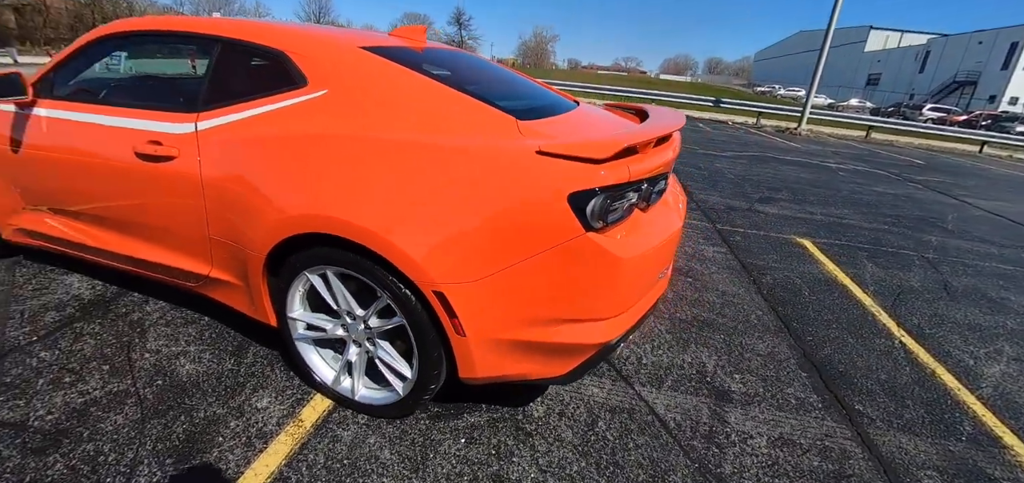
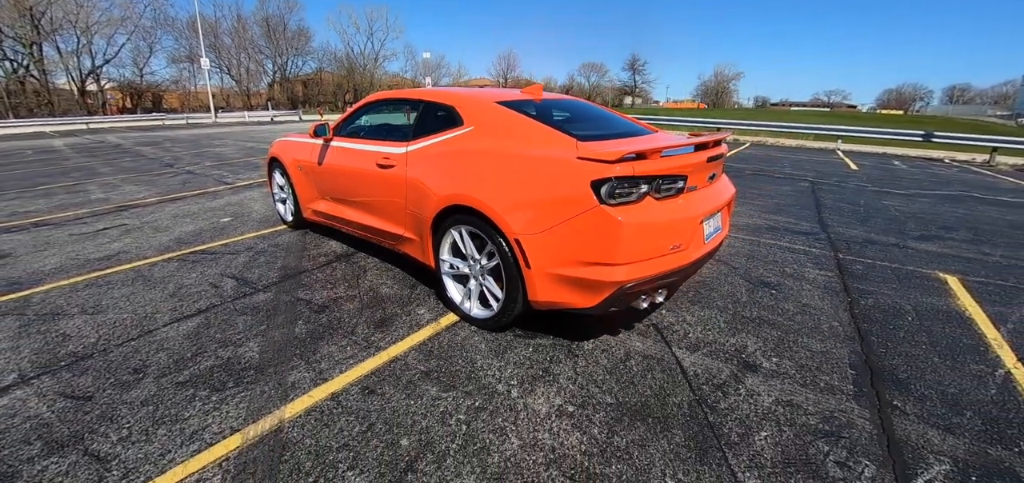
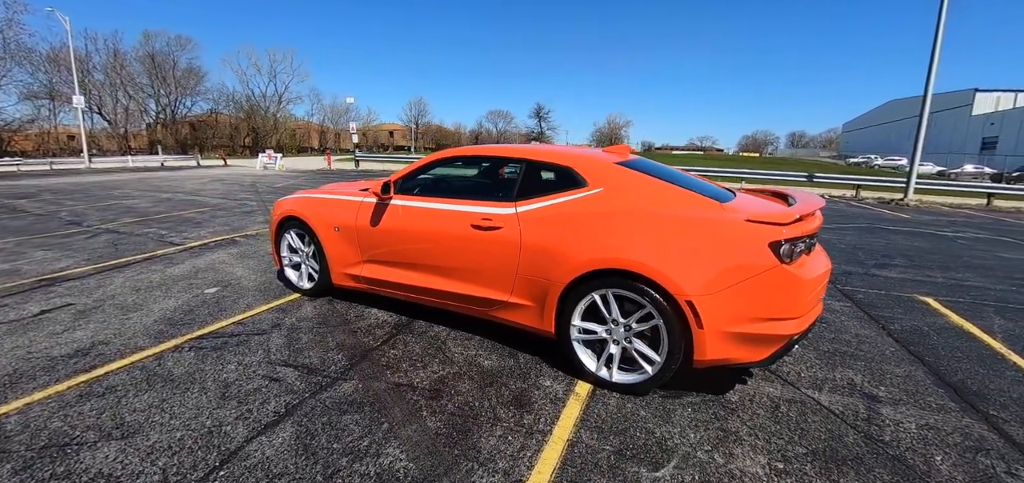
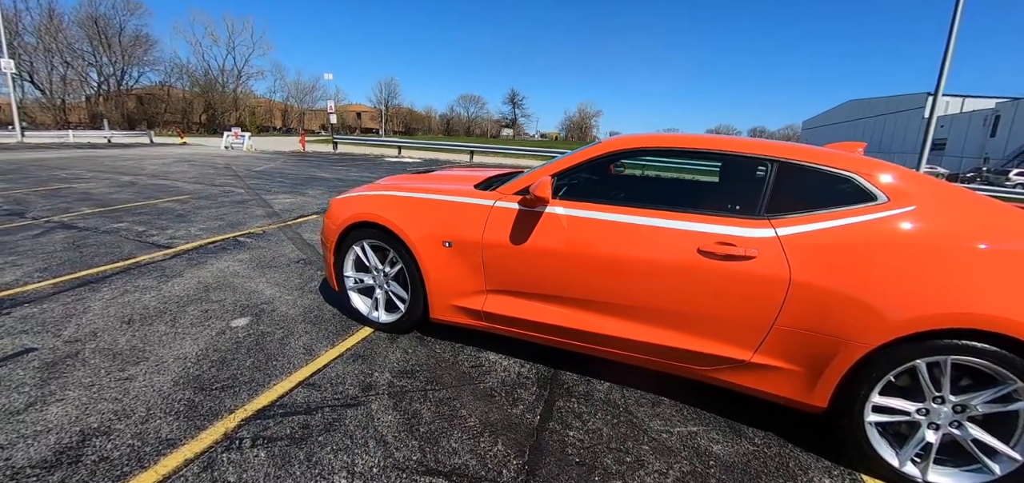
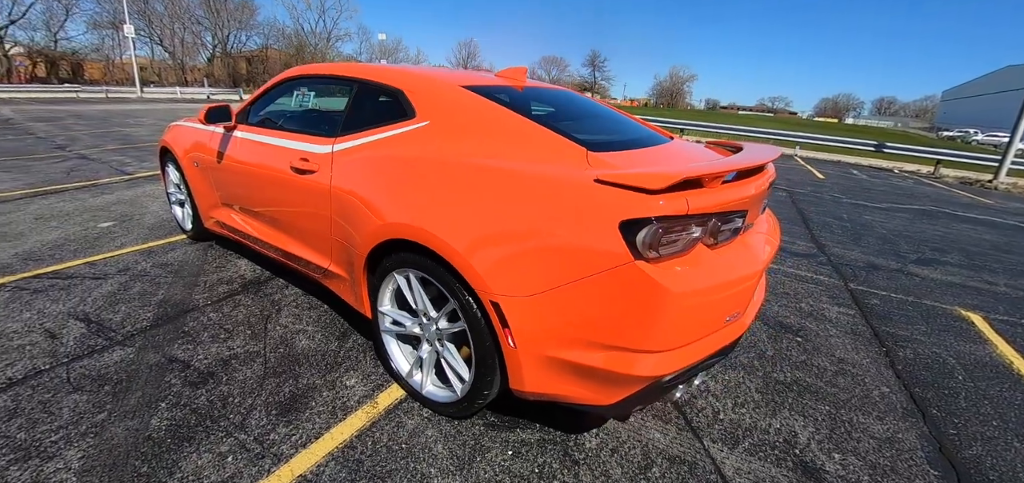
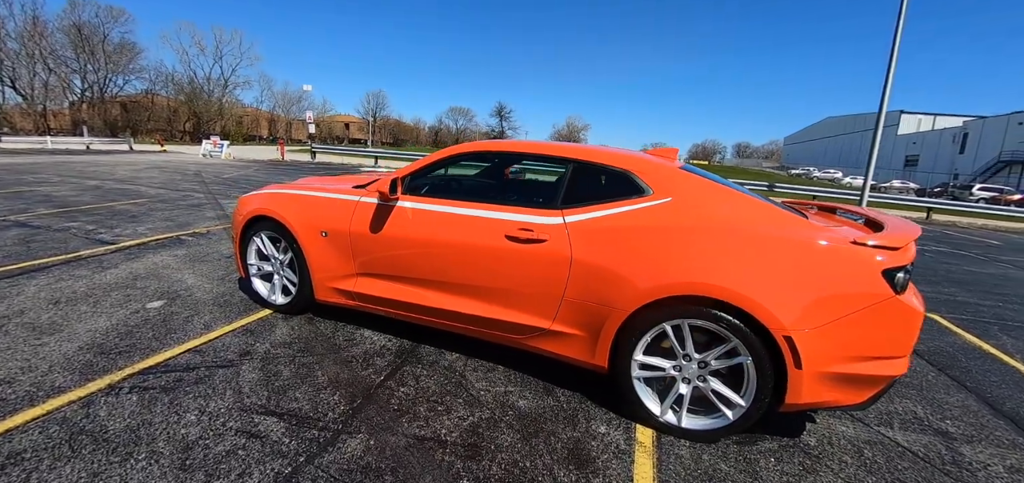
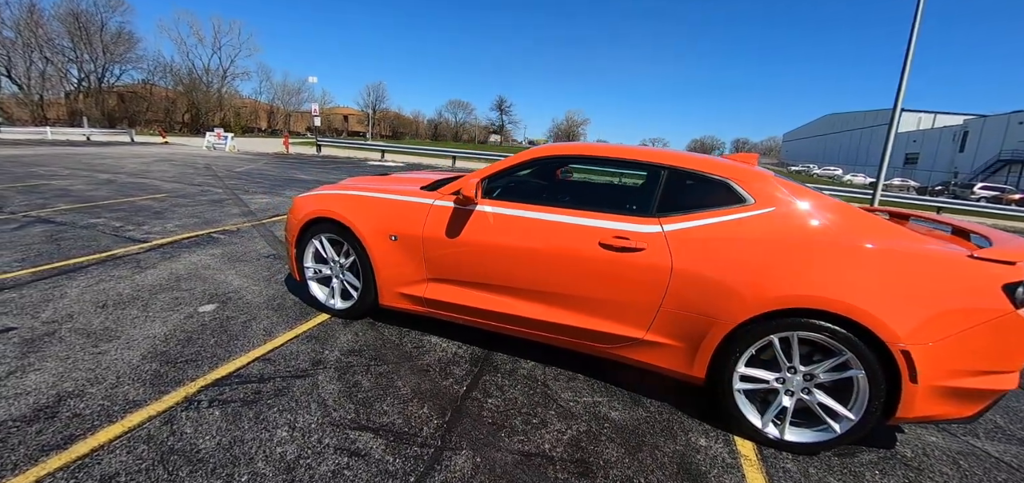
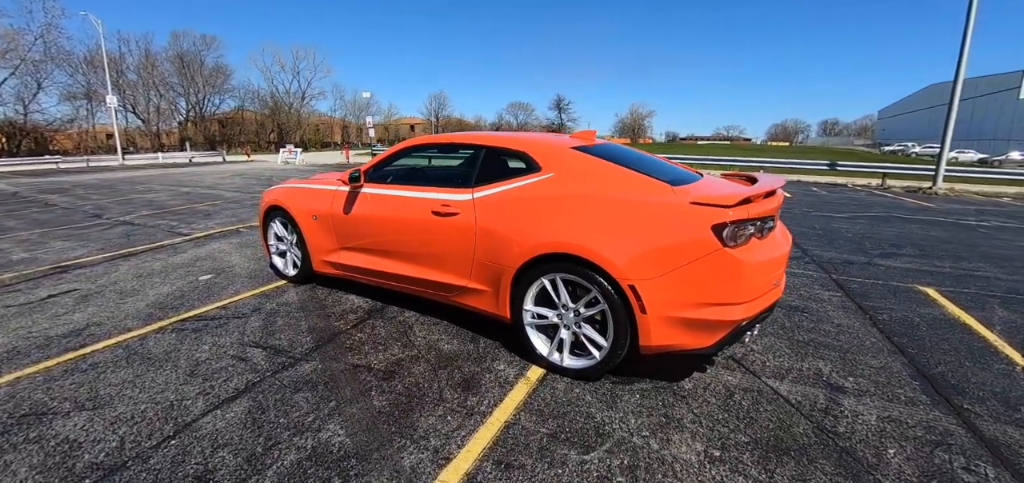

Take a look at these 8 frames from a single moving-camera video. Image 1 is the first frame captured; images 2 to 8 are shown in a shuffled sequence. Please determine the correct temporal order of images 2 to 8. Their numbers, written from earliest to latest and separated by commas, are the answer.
5, 2, 8, 3, 6, 7, 4
